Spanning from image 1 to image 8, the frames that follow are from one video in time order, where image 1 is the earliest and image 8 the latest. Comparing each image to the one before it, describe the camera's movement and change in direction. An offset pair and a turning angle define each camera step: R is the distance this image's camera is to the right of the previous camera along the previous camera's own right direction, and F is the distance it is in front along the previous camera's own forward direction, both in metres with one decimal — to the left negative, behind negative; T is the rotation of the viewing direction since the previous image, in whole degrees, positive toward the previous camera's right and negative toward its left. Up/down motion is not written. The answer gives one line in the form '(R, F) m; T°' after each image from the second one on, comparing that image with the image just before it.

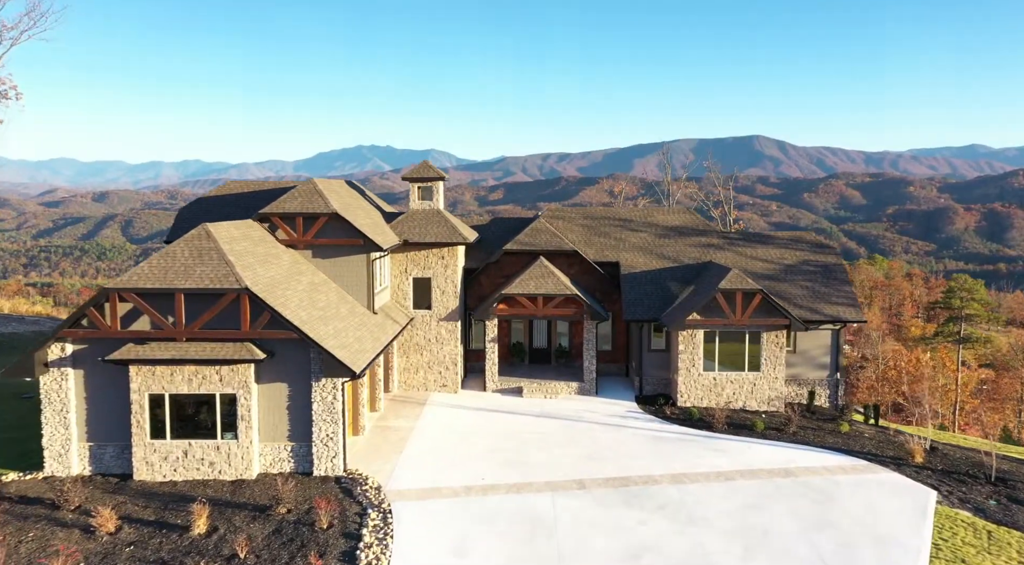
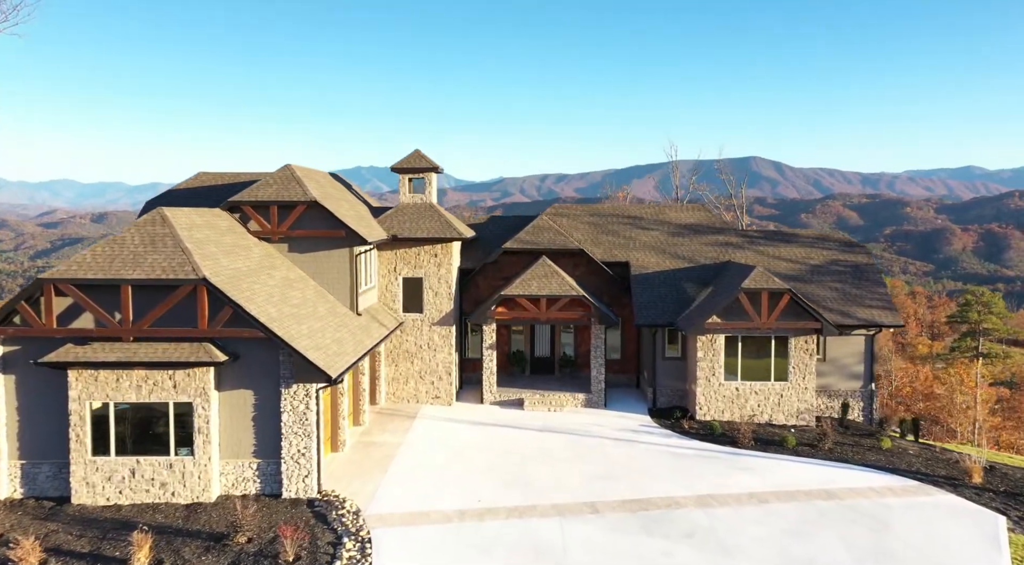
(-0.1, +2.7) m; 0°
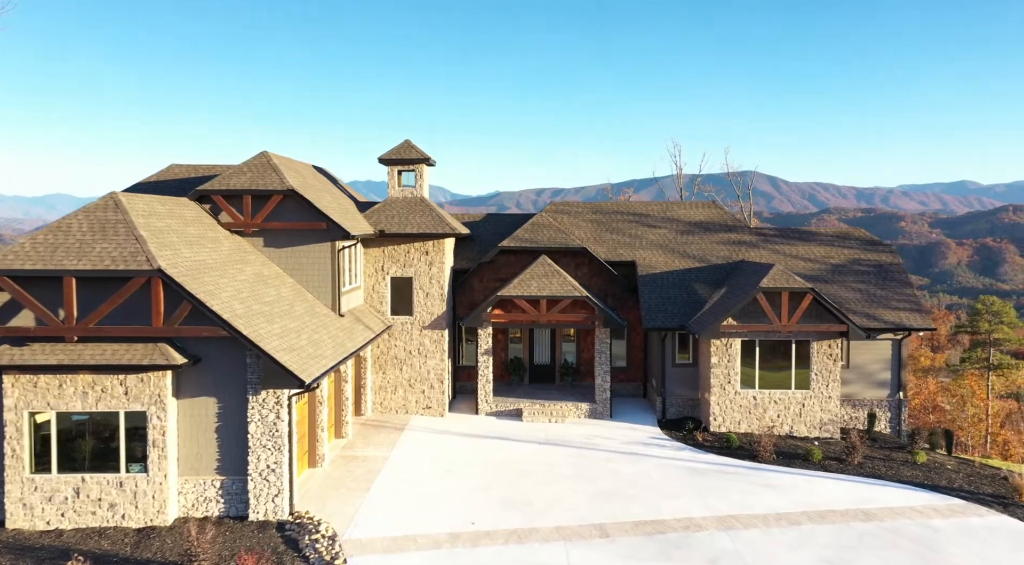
(0.0, +2.0) m; 0°
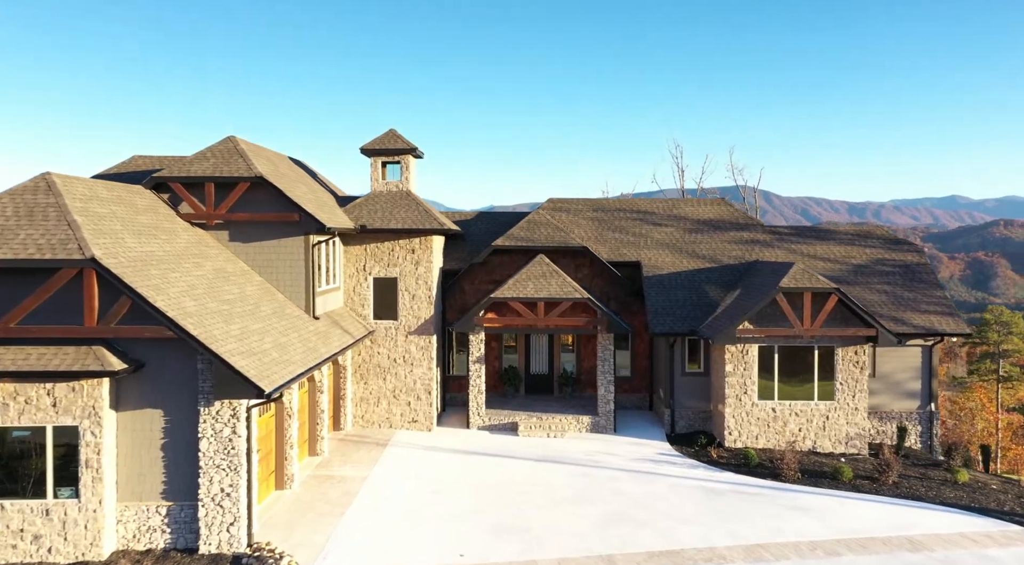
(0.0, +2.1) m; 0°
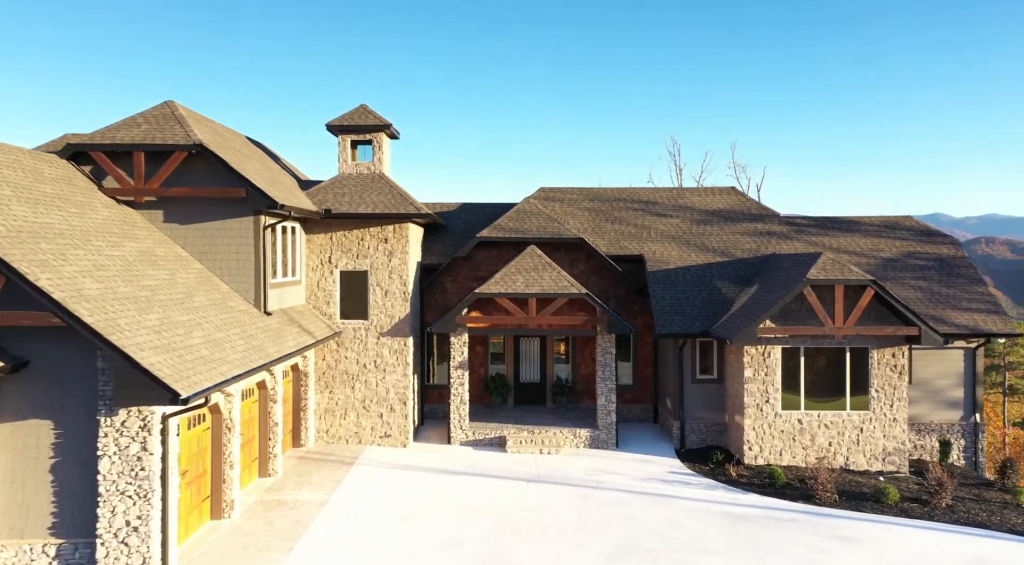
(0.0, +2.8) m; +1°
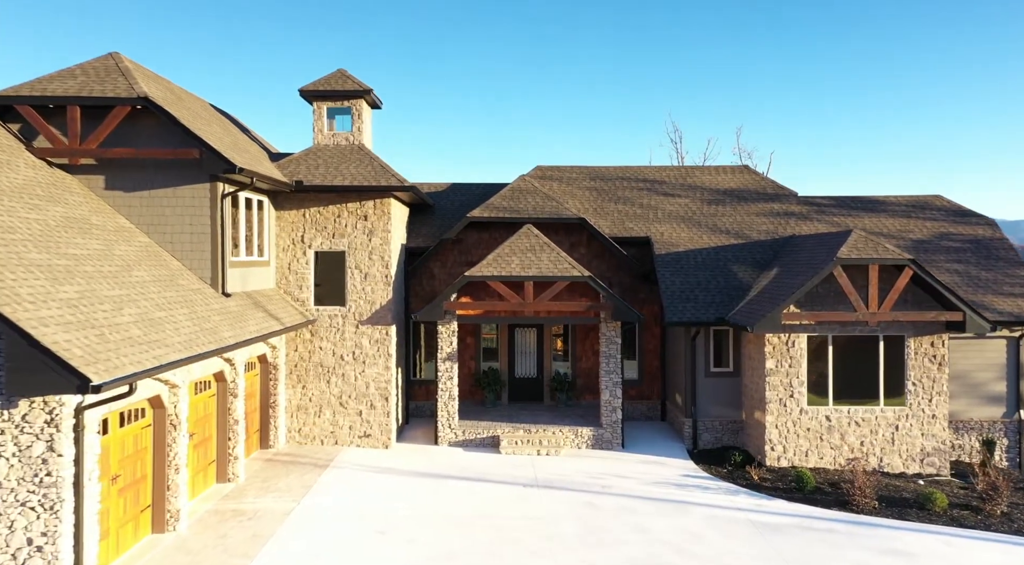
(0.0, +2.0) m; +1°
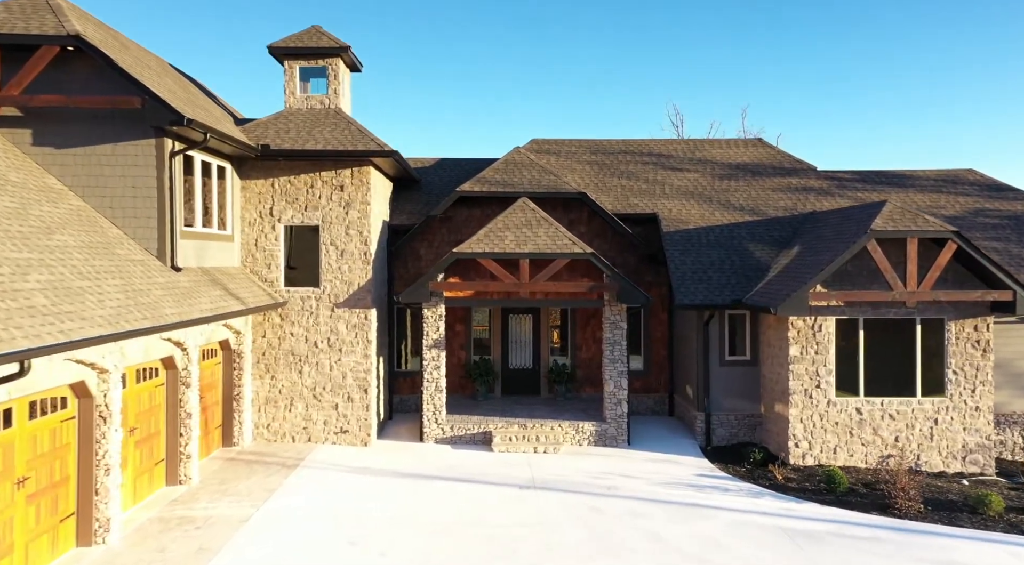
(0.0, +1.8) m; 0°
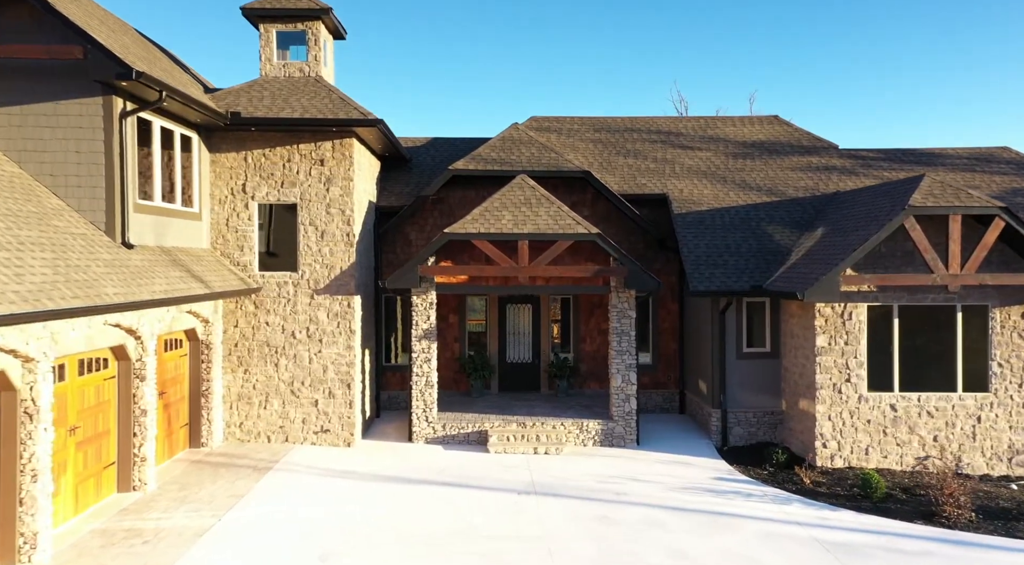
(0.0, +1.4) m; 0°
